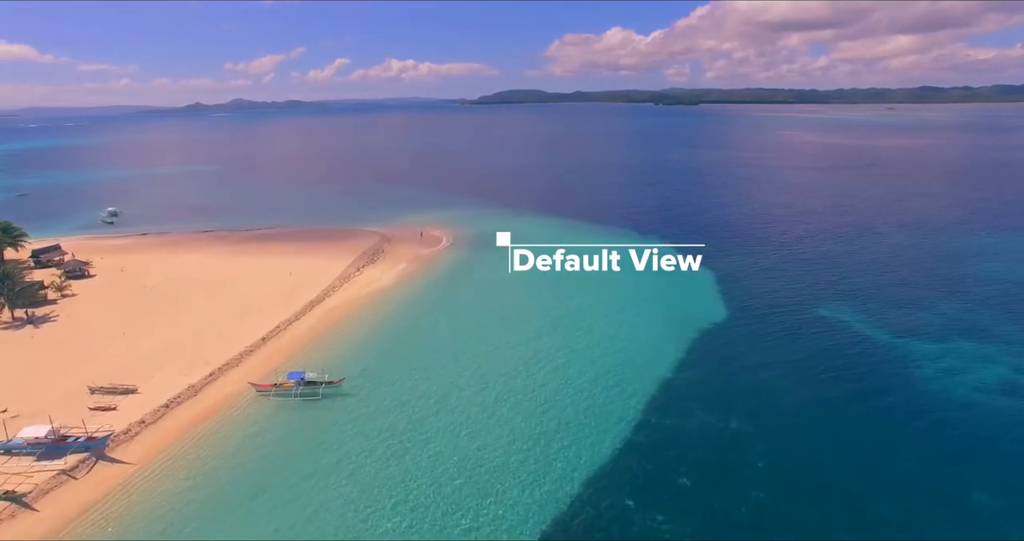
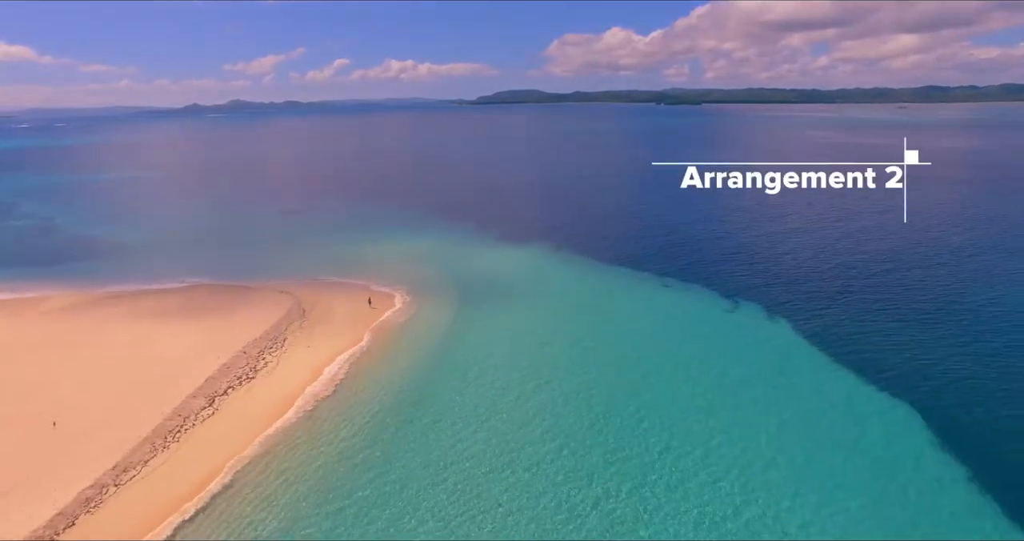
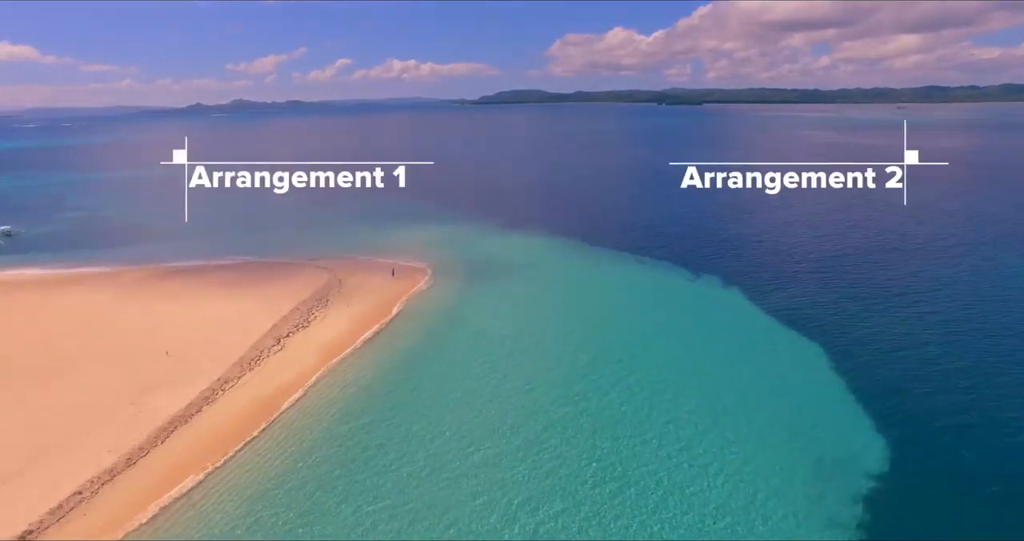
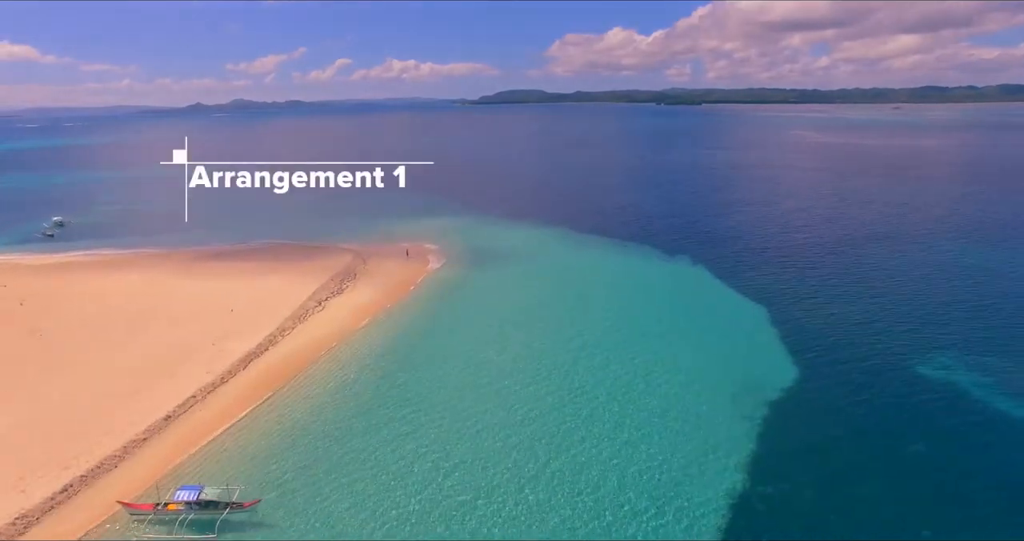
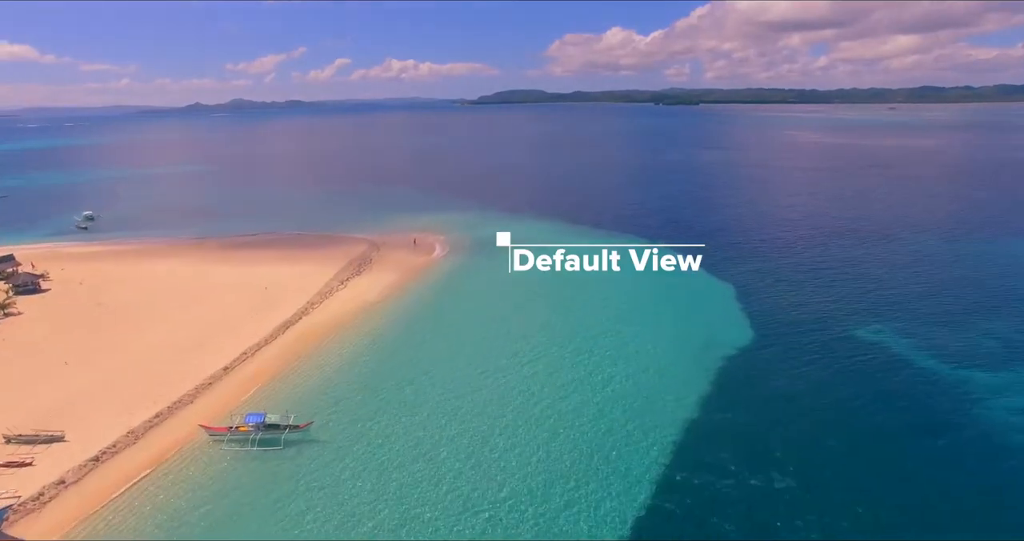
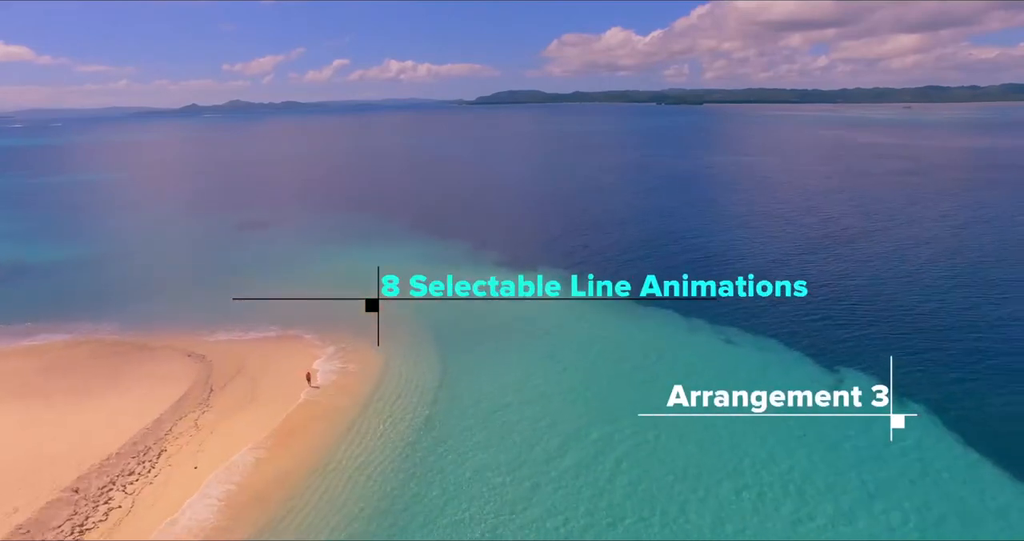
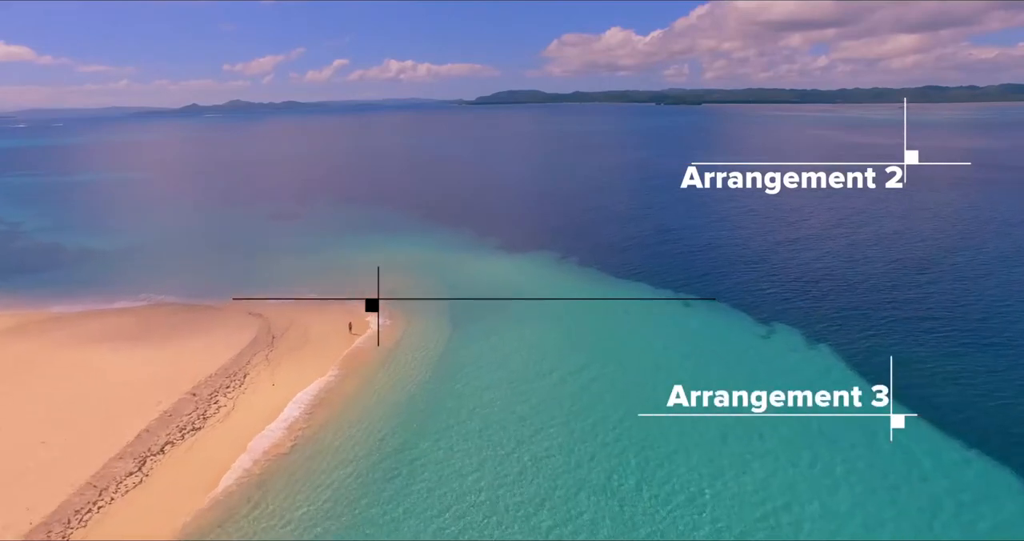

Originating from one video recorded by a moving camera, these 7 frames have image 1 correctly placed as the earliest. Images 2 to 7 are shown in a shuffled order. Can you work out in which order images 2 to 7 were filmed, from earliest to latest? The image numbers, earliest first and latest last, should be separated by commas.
5, 4, 3, 2, 7, 6
